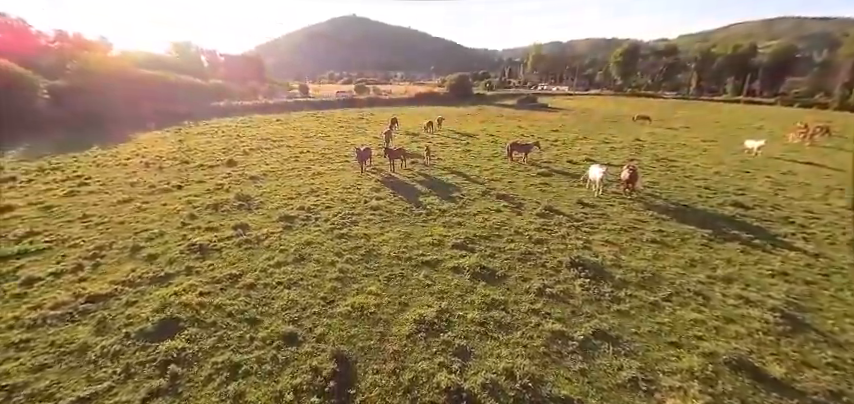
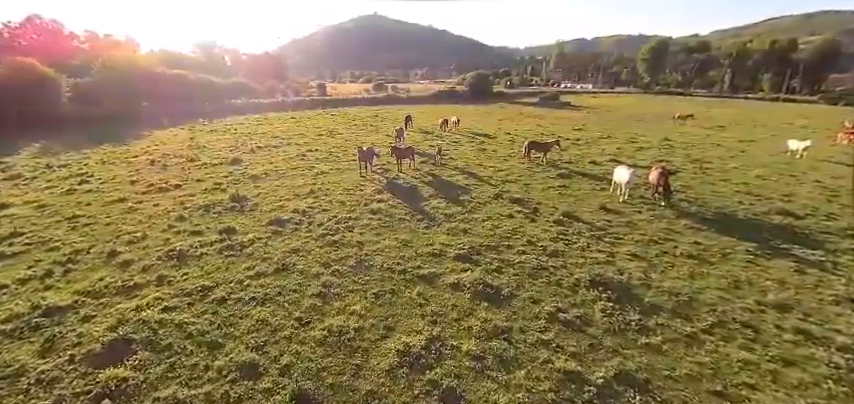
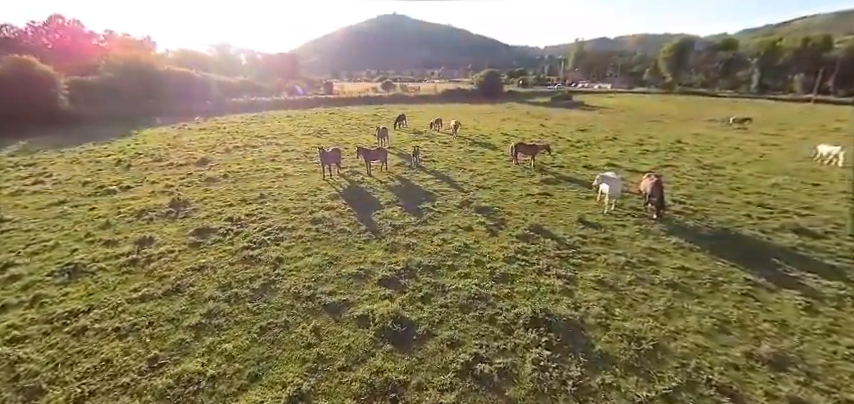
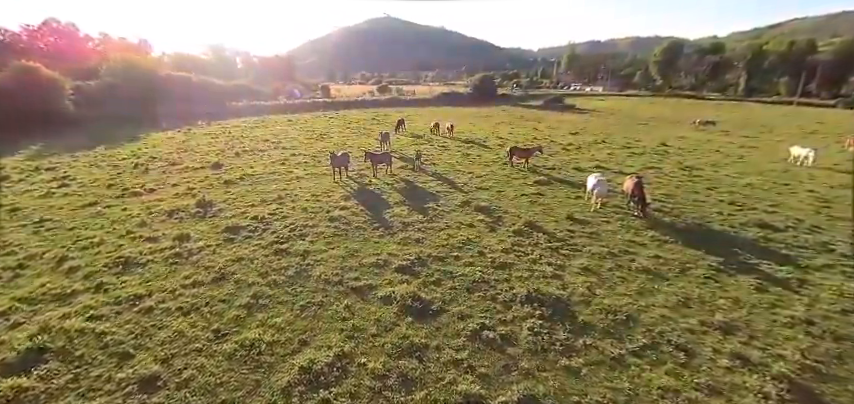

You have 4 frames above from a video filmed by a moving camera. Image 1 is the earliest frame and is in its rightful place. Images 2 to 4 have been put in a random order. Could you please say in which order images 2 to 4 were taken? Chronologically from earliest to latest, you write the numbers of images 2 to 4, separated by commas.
2, 4, 3
